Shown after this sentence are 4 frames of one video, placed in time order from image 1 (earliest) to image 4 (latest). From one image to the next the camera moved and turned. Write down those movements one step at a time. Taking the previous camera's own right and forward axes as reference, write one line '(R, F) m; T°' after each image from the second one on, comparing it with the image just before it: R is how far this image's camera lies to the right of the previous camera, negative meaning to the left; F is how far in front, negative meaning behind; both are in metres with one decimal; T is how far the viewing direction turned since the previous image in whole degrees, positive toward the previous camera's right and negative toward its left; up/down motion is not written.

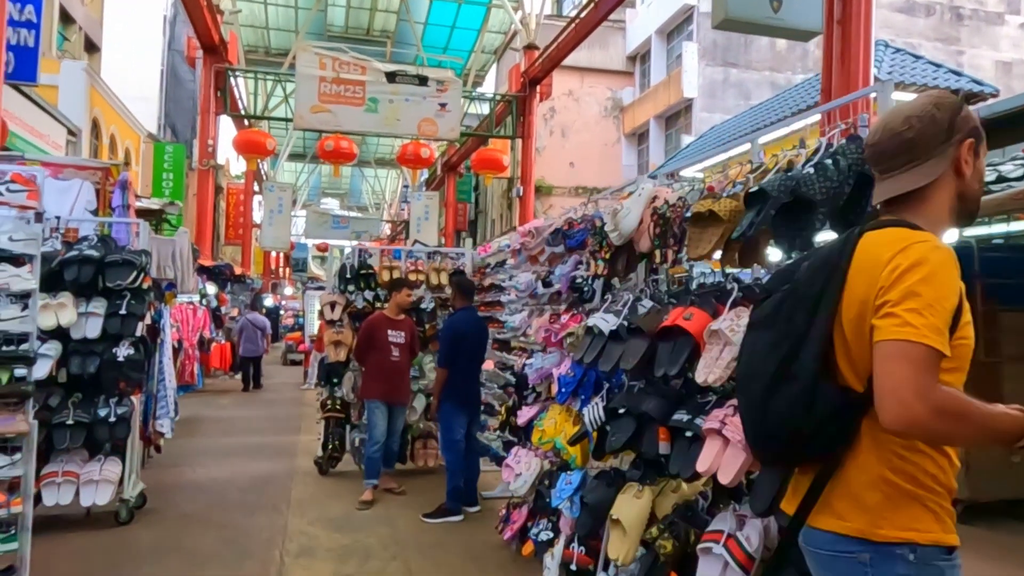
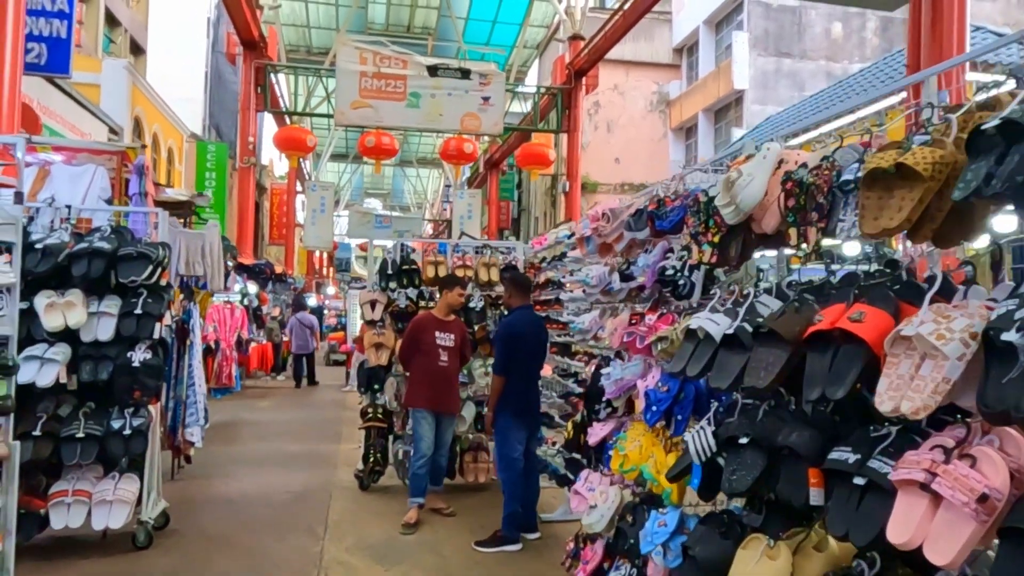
(-0.1, +0.6) m; -3°
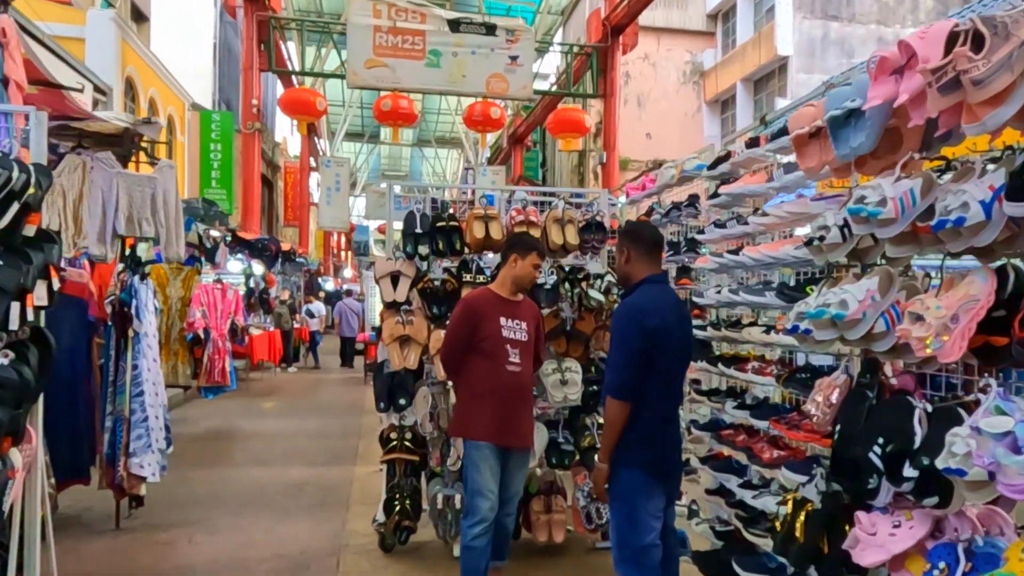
(-0.4, +1.7) m; -1°
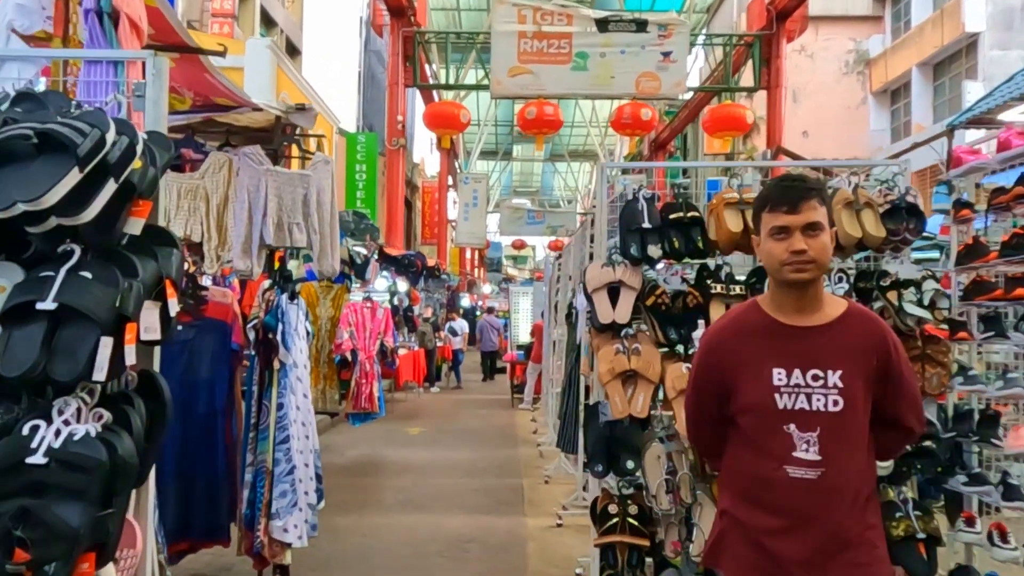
(-0.5, +1.0) m; -10°
